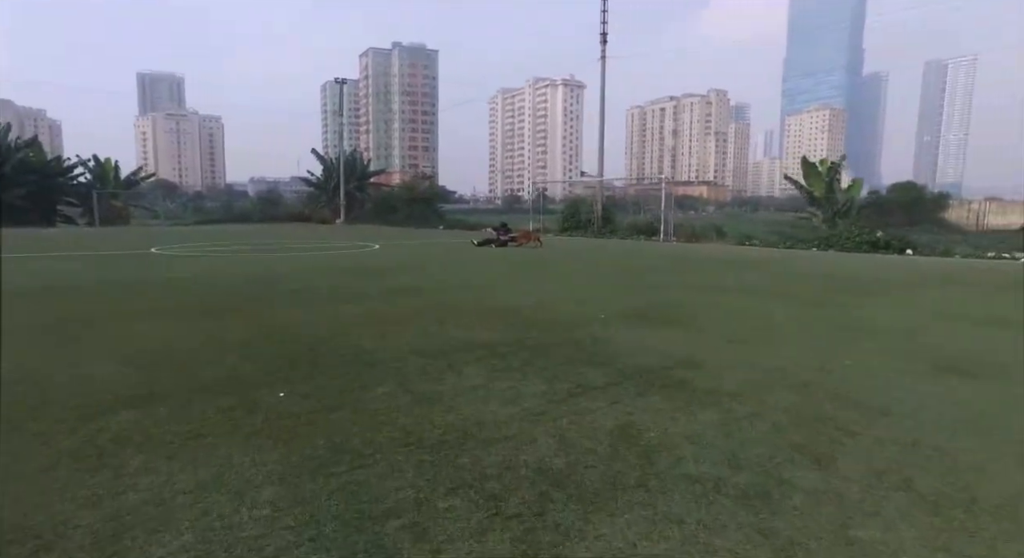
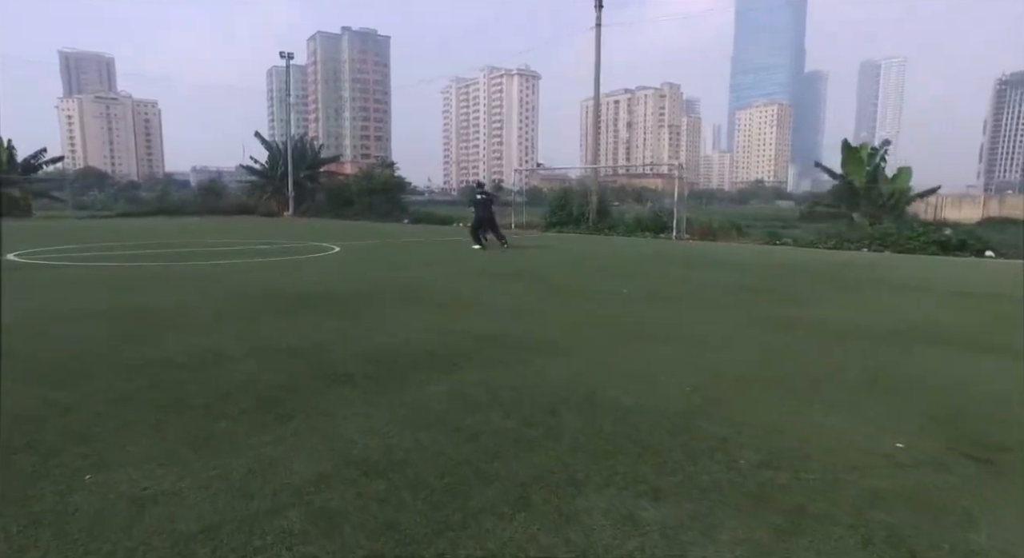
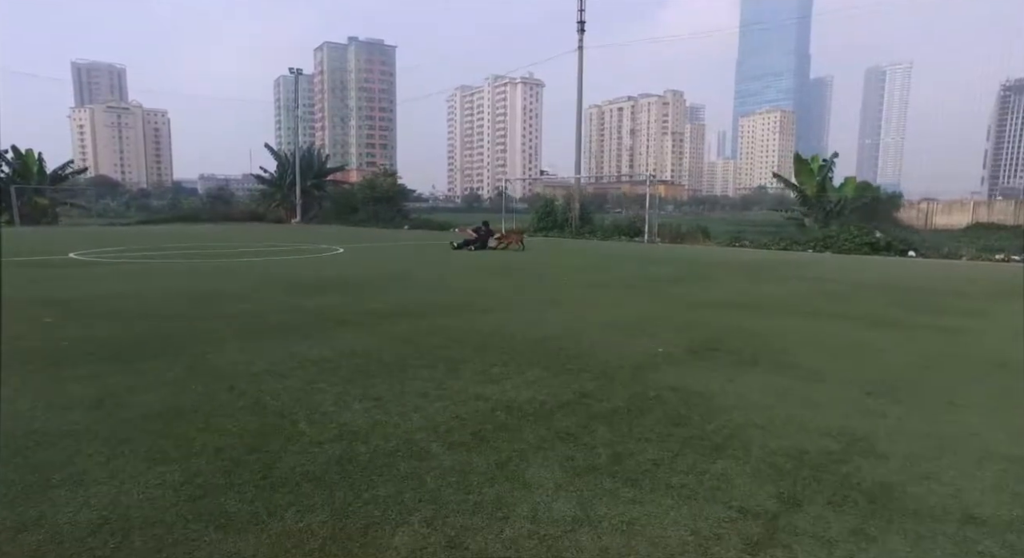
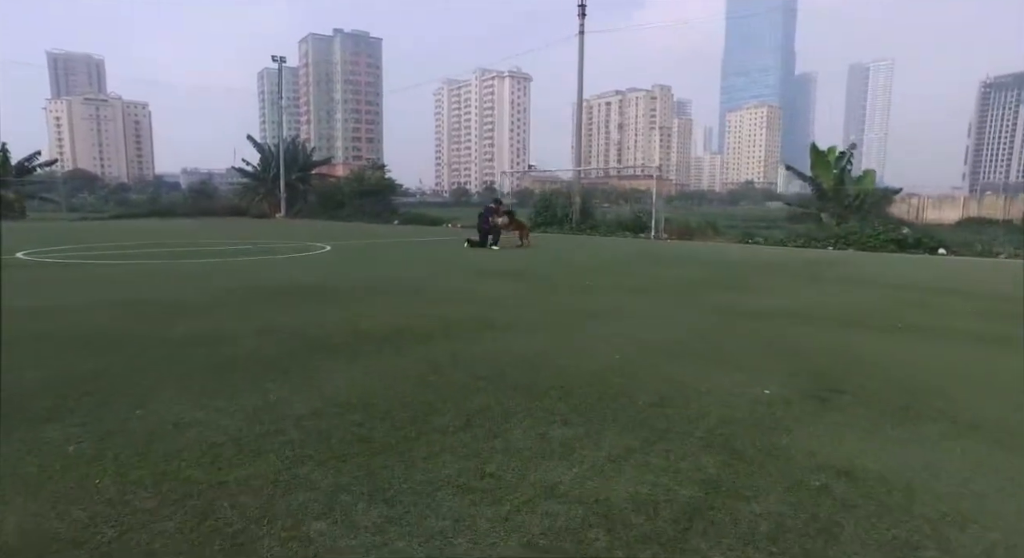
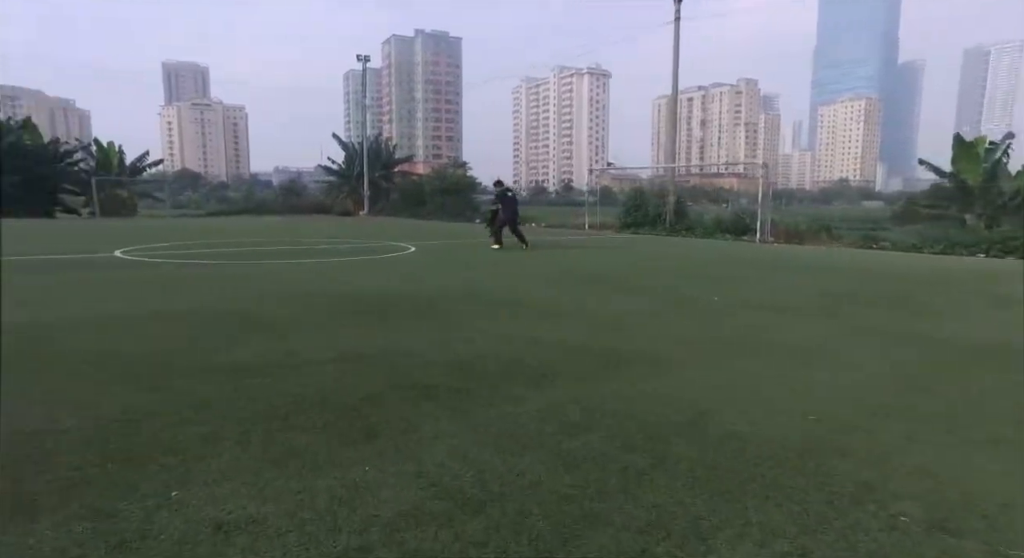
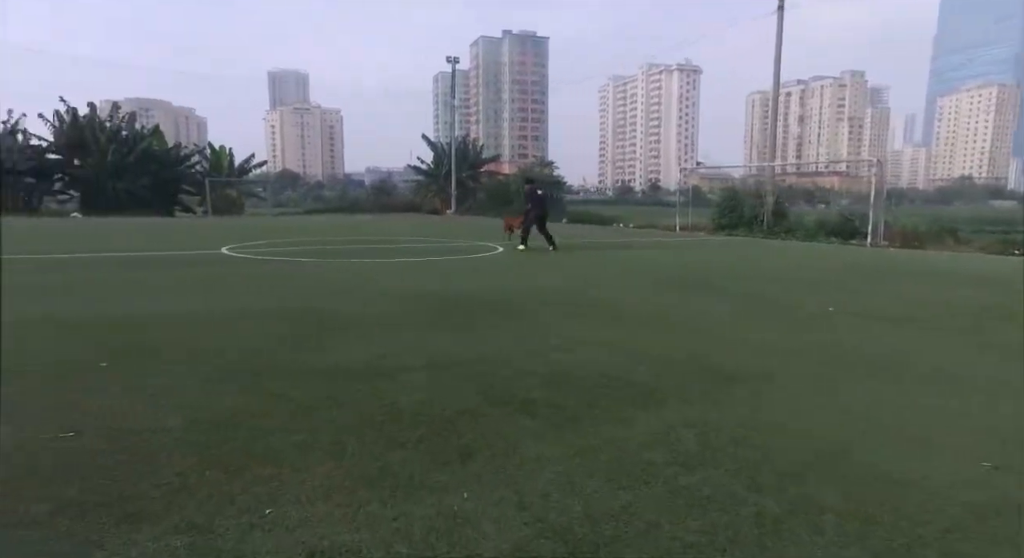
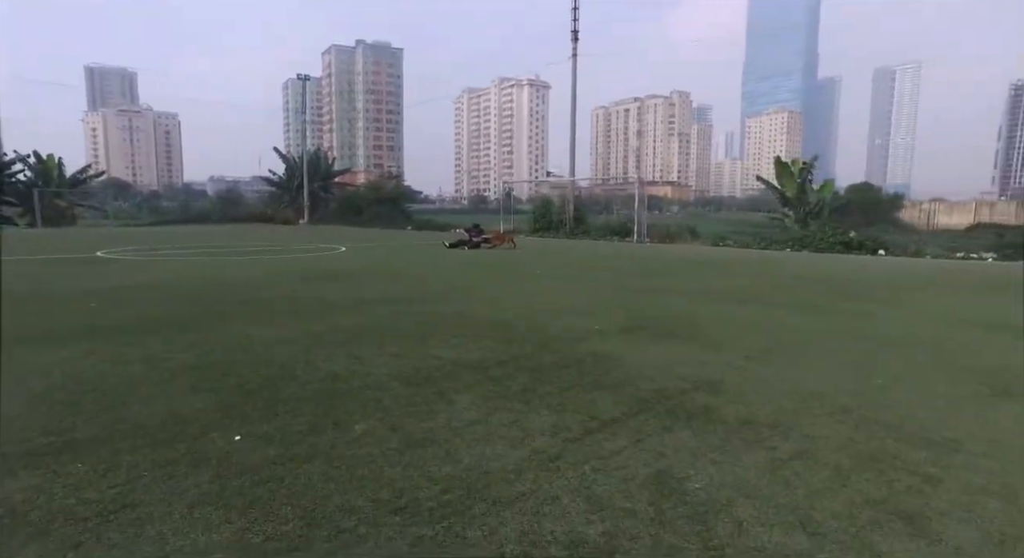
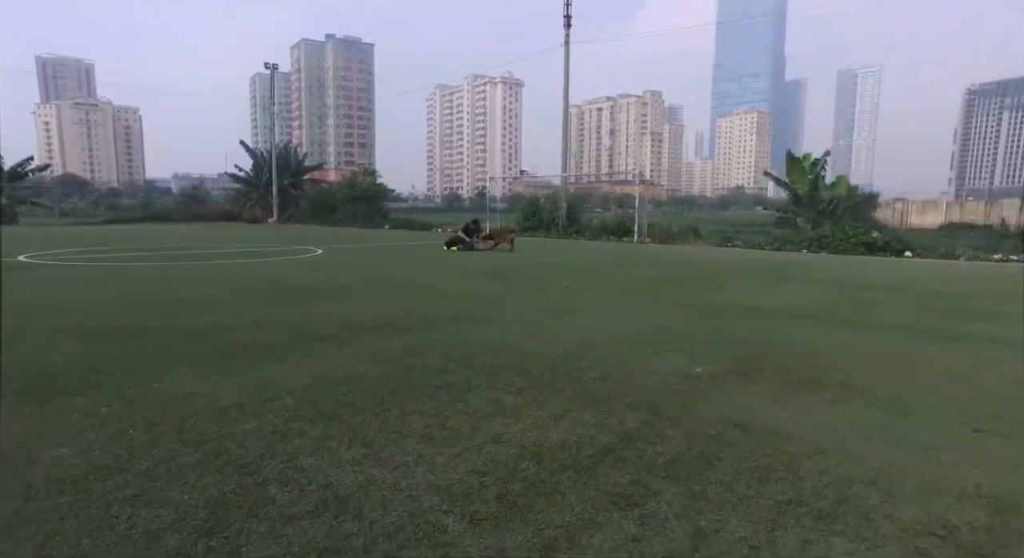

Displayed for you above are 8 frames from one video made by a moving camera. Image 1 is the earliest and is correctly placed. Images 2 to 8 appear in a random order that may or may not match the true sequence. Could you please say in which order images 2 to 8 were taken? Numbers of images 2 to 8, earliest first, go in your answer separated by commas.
7, 3, 8, 4, 2, 5, 6
